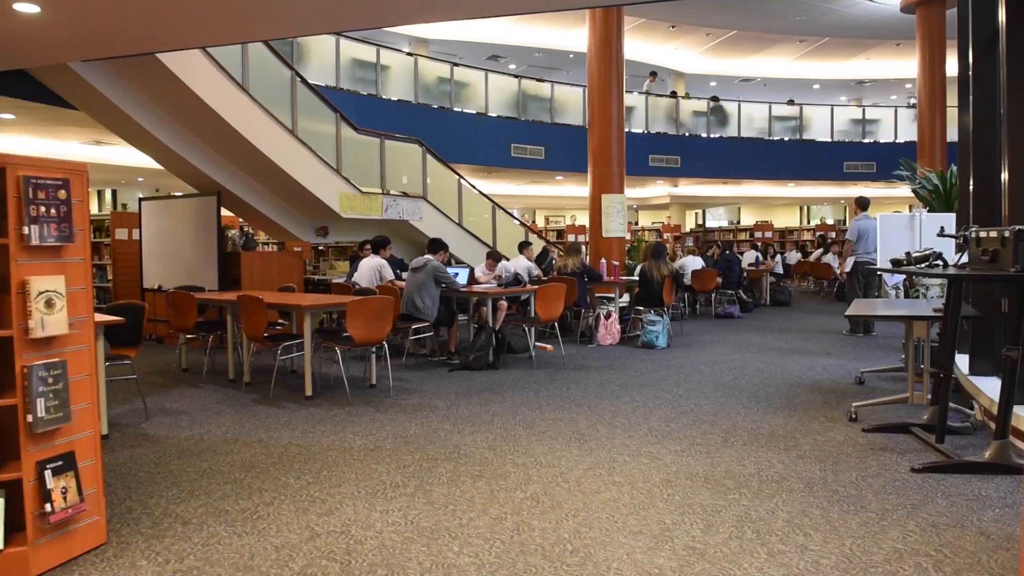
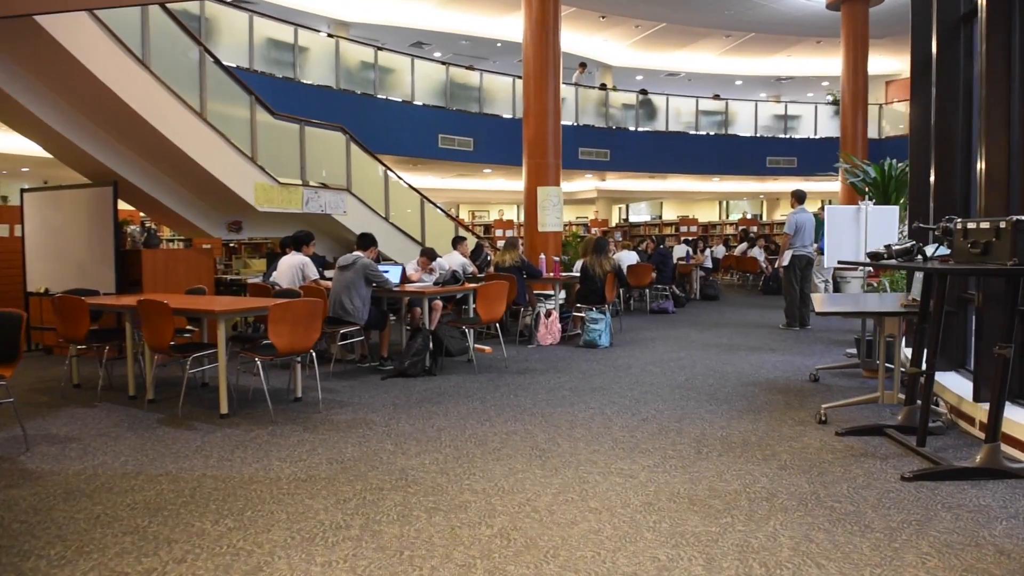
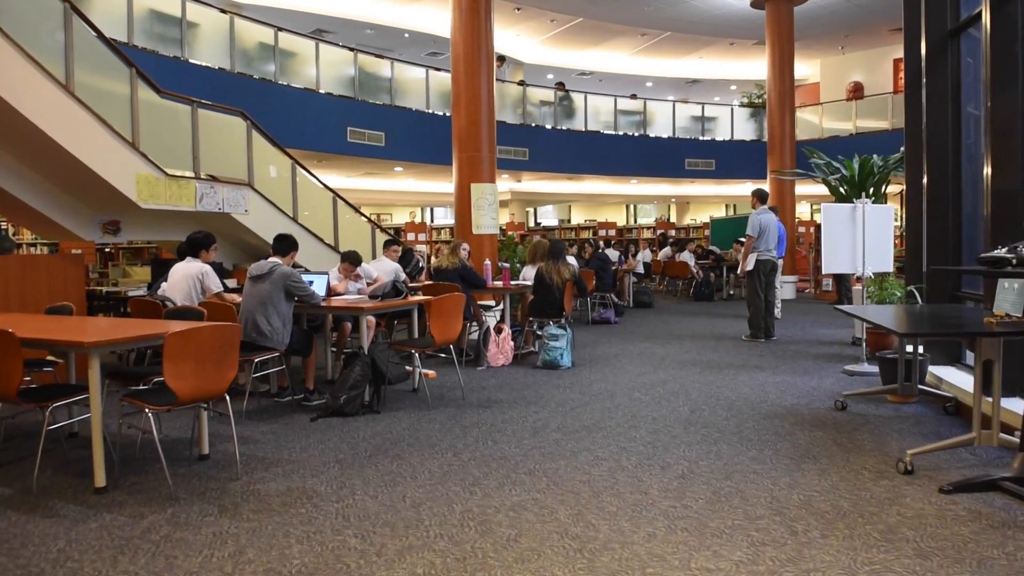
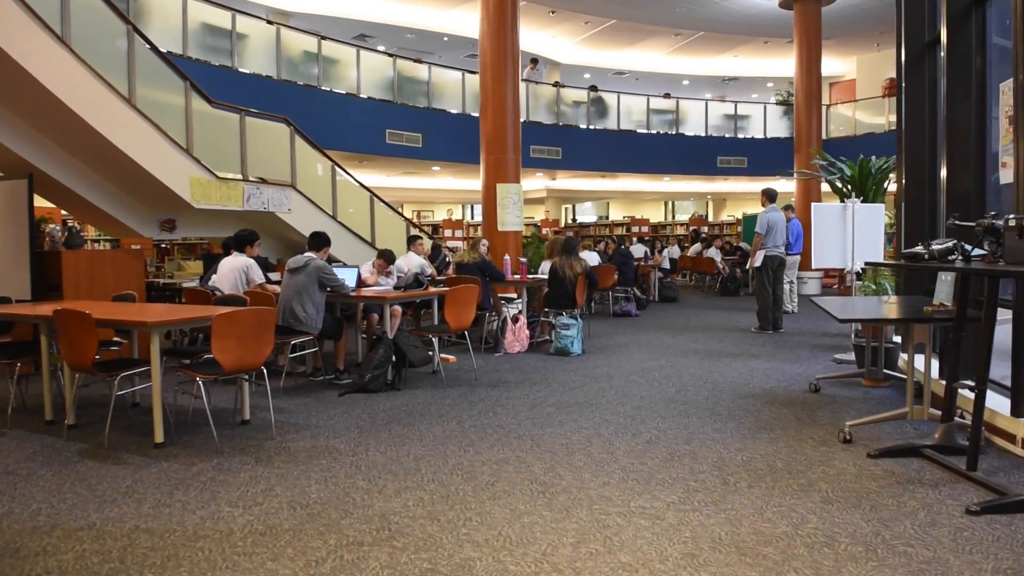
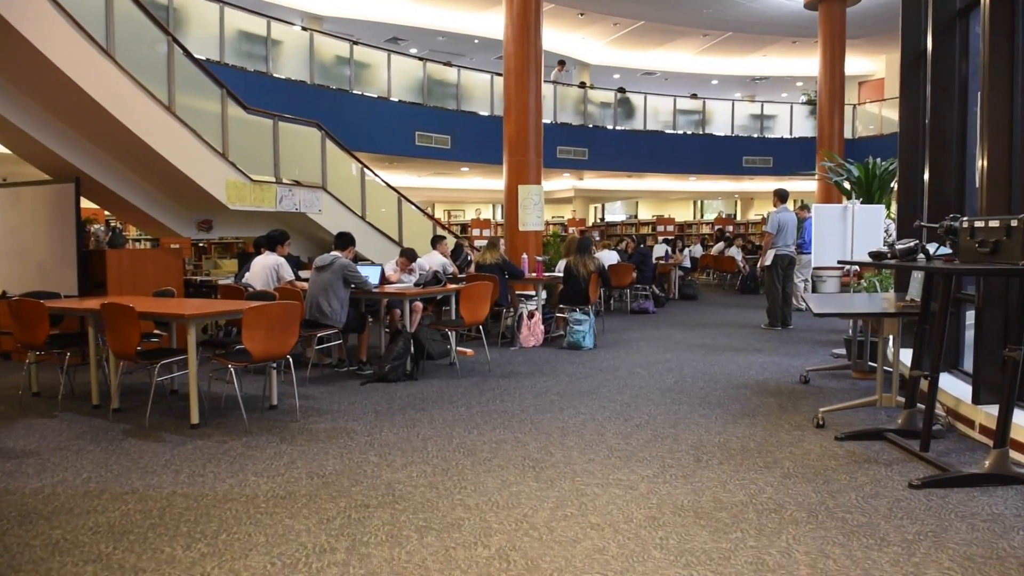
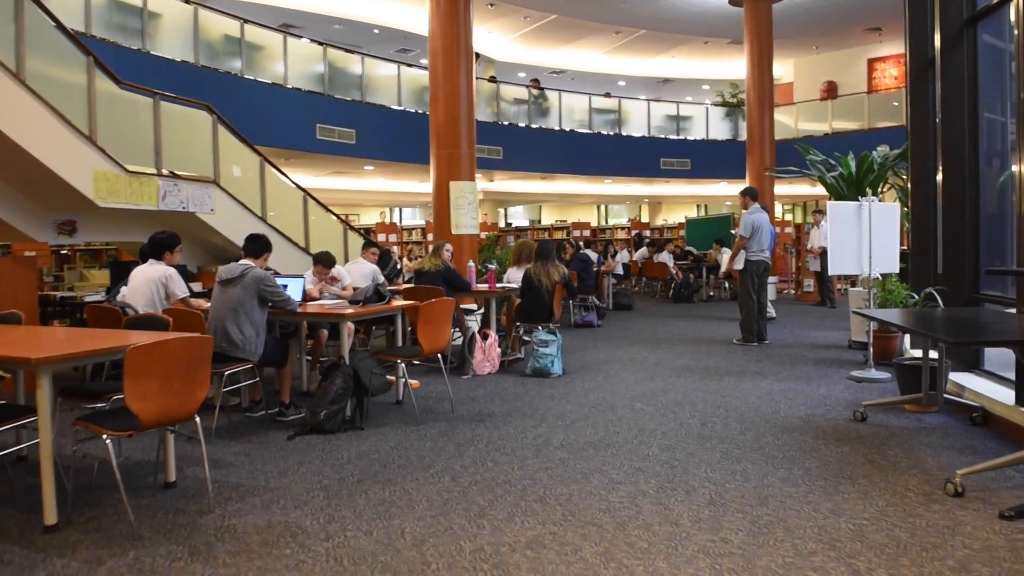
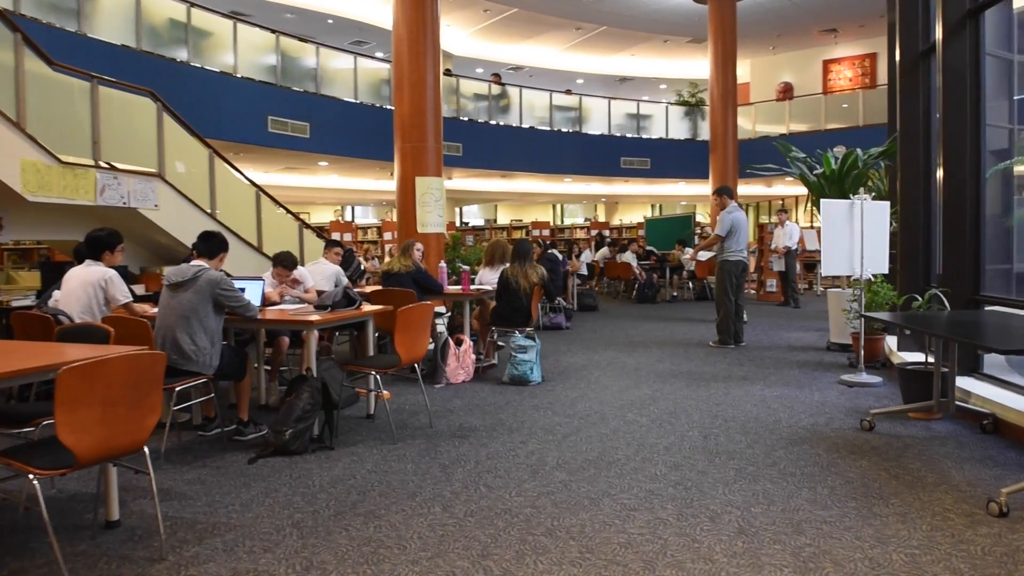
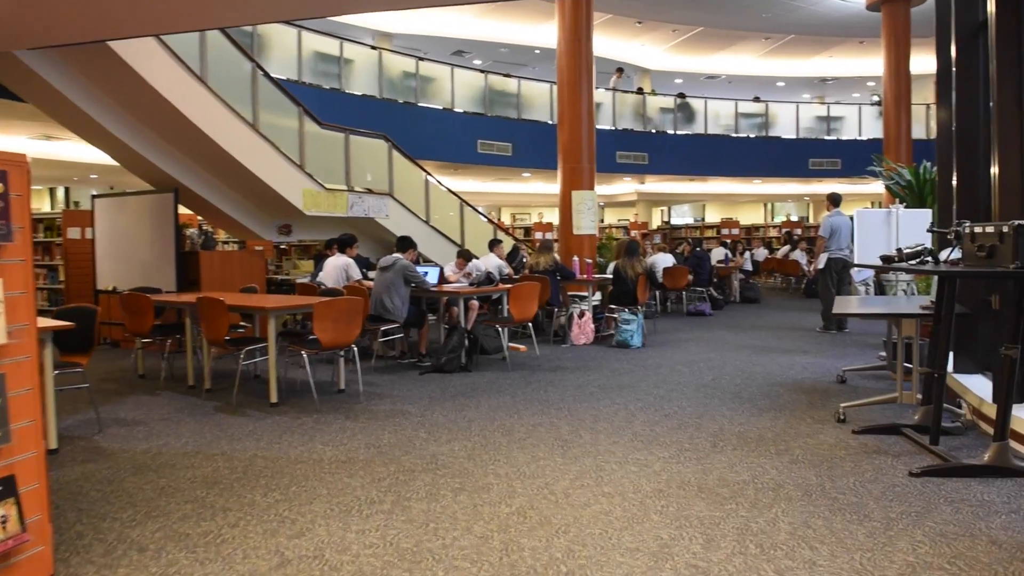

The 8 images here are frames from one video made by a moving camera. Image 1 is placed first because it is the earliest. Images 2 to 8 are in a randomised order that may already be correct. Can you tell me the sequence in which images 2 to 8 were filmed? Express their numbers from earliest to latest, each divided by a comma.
8, 2, 5, 4, 3, 6, 7
